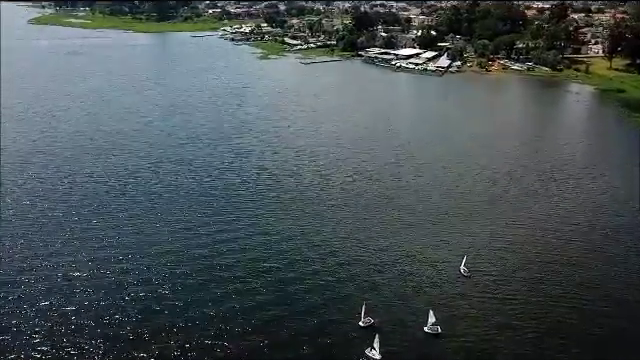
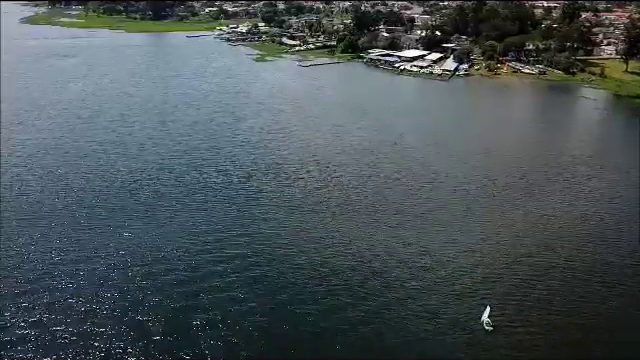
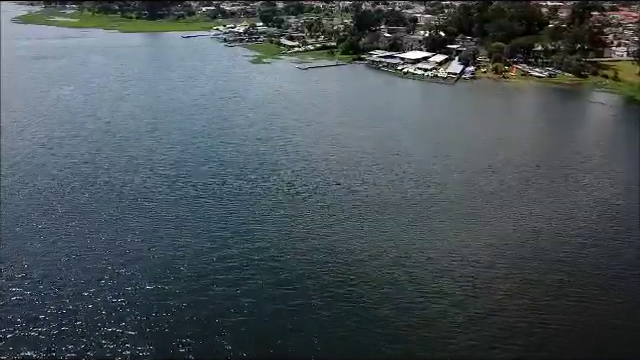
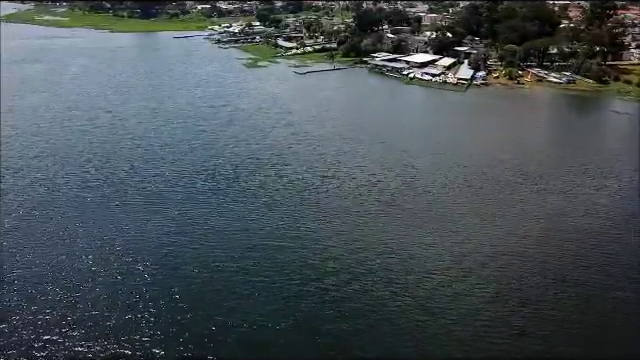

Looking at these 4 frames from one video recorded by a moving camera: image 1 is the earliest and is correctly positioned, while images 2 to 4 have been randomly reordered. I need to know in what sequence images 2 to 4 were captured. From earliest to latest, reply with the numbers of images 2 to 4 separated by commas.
2, 3, 4
